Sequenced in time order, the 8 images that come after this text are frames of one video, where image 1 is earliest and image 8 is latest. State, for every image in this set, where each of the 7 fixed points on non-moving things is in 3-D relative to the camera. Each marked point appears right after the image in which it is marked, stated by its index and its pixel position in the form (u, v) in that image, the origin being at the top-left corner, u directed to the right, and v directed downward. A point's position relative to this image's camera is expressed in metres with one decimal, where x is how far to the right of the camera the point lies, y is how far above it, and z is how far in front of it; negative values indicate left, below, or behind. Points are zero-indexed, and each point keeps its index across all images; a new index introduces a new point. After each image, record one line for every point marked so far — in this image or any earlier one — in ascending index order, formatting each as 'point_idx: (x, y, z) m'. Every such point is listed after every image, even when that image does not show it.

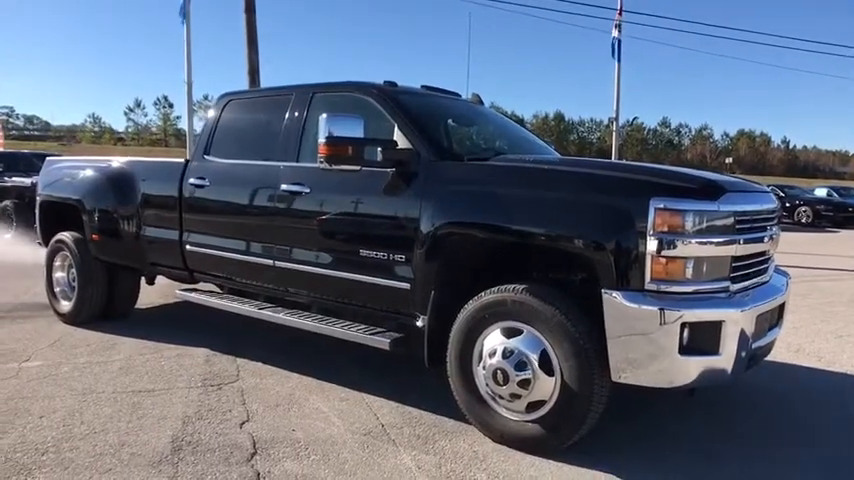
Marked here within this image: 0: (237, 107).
0: (-1.5, +1.0, +5.4) m
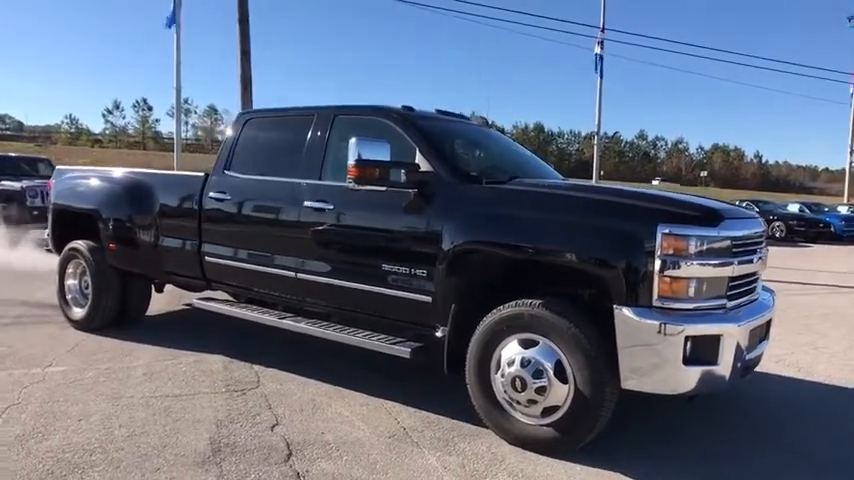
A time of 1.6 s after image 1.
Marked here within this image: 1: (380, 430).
0: (-1.4, +0.9, +5.7) m
1: (-0.3, -1.1, +4.2) m
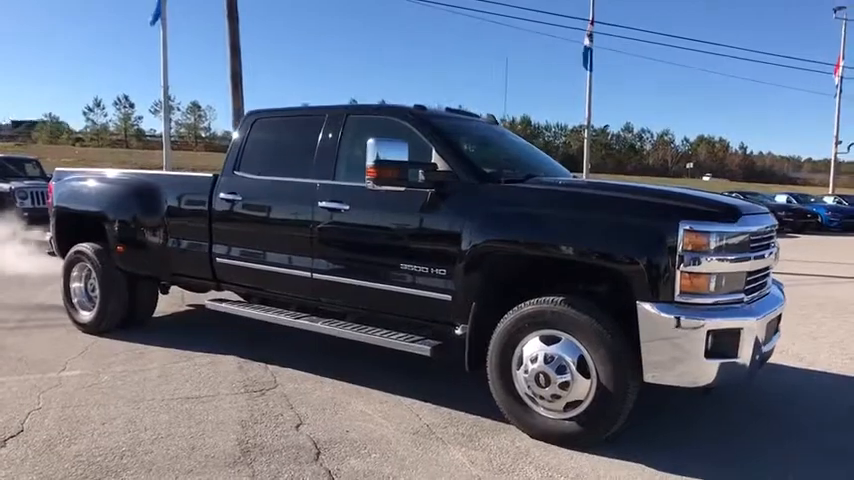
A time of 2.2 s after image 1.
0: (-1.3, +0.9, +5.7) m
1: (-0.1, -1.1, +4.3) m
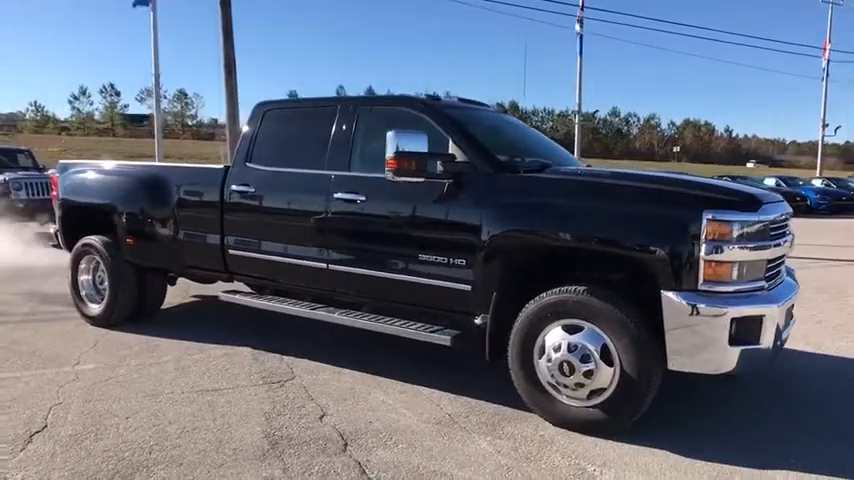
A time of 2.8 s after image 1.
0: (-1.2, +1.0, +5.7) m
1: (0.0, -1.1, +4.3) m
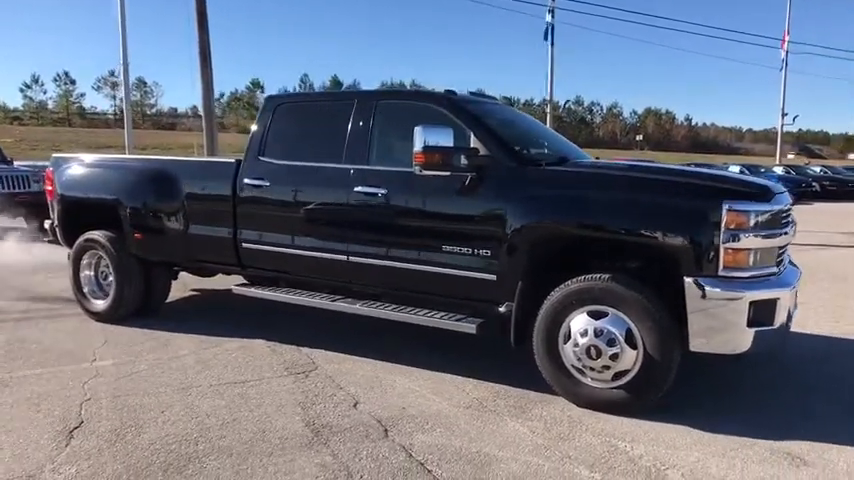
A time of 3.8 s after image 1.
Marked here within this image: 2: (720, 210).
0: (-1.1, +1.1, +5.7) m
1: (+0.2, -1.0, +4.5) m
2: (+1.7, +0.2, +4.0) m
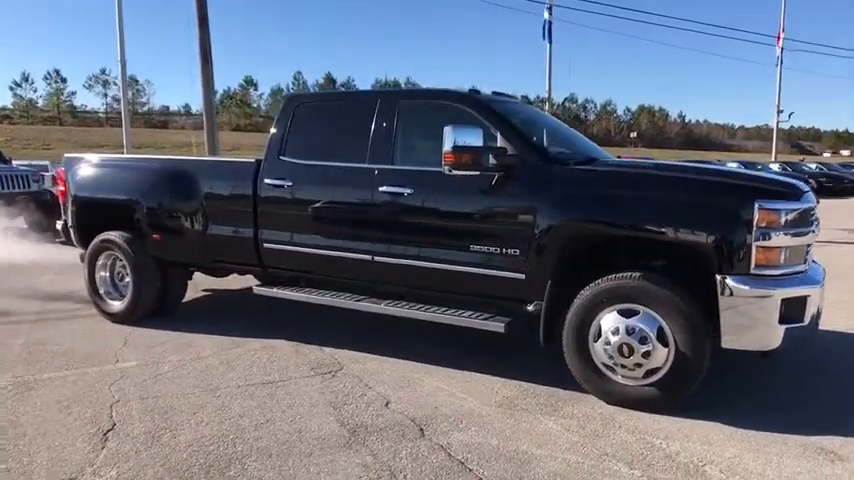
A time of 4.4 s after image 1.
0: (-1.0, +1.1, +5.7) m
1: (+0.4, -1.0, +4.5) m
2: (+1.9, +0.2, +4.1) m
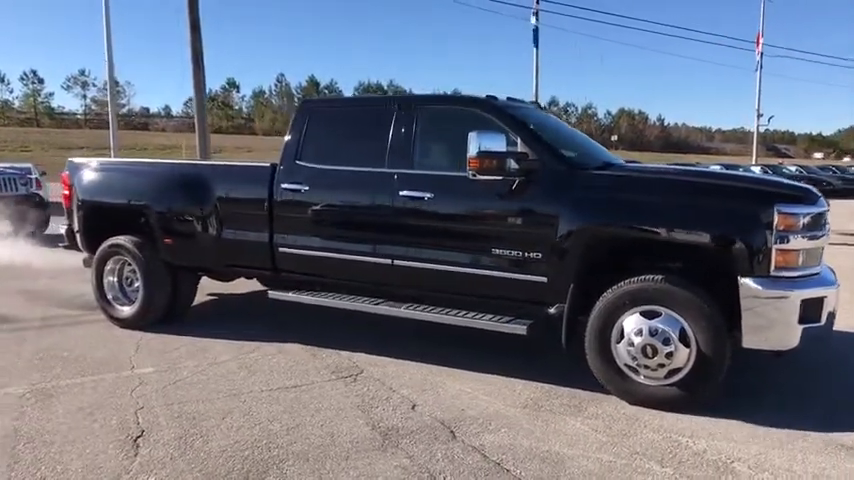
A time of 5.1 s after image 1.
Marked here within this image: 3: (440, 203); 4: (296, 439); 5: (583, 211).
0: (-0.9, +1.0, +5.8) m
1: (+0.5, -1.1, +4.6) m
2: (+2.1, +0.2, +4.2) m
3: (+0.1, +0.3, +5.1) m
4: (-0.7, -1.1, +4.0) m
5: (+1.0, +0.2, +4.6) m
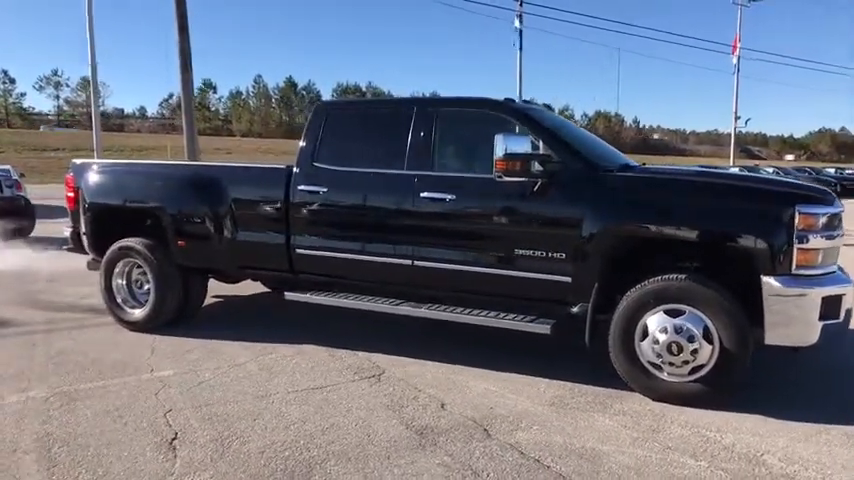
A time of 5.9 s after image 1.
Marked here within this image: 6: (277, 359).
0: (-0.7, +1.0, +5.8) m
1: (+0.7, -1.1, +4.6) m
2: (+2.2, +0.2, +4.3) m
3: (+0.3, +0.3, +5.1) m
4: (-0.5, -1.1, +4.0) m
5: (+1.2, +0.2, +4.7) m
6: (-1.2, -0.9, +5.5) m
